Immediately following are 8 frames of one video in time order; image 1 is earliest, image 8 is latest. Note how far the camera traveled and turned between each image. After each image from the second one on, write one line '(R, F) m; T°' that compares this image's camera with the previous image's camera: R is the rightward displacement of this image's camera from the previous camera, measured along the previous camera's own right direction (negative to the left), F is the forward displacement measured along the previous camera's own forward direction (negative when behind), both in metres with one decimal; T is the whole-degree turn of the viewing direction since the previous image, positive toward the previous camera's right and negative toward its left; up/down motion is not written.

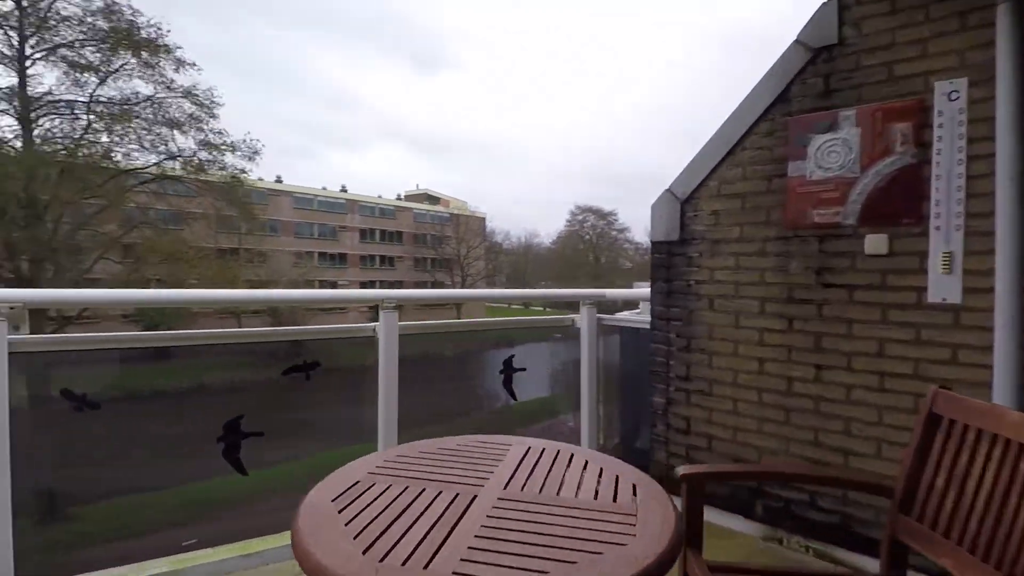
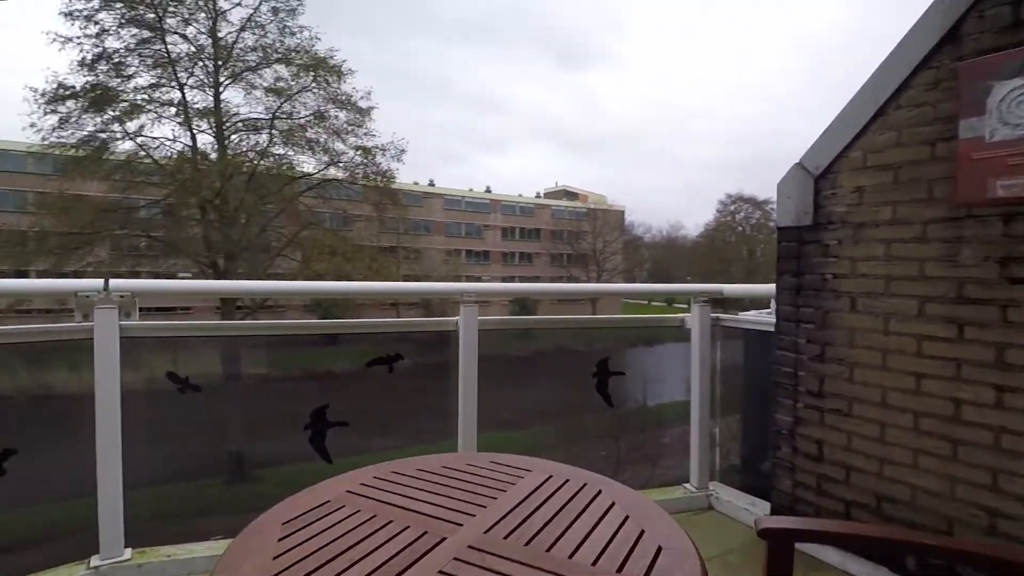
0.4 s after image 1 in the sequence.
(+0.2, +0.2) m; -15°
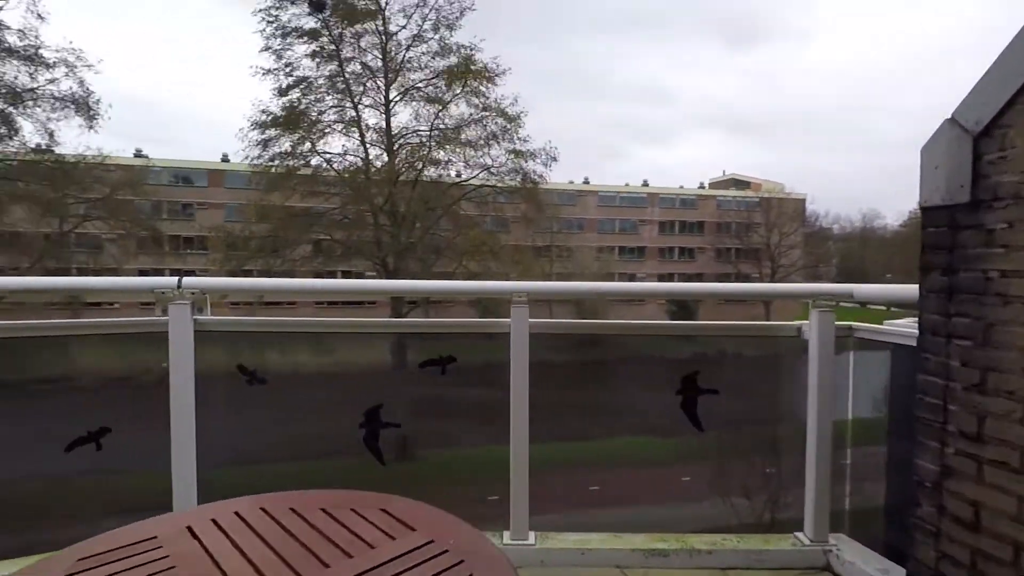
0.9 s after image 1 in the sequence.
(+0.4, +0.3) m; -17°
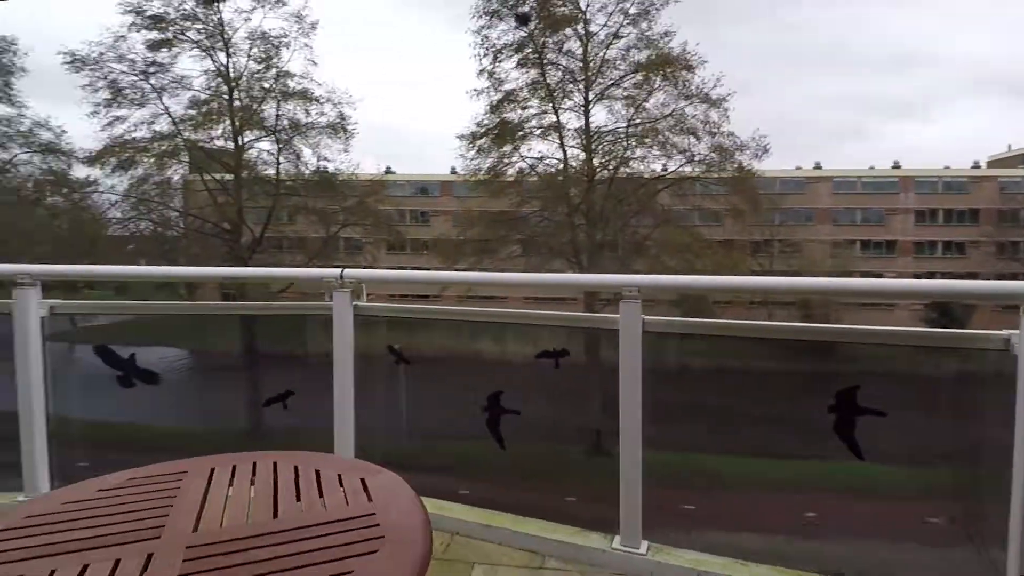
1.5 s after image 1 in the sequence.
(+0.4, +0.1) m; -22°
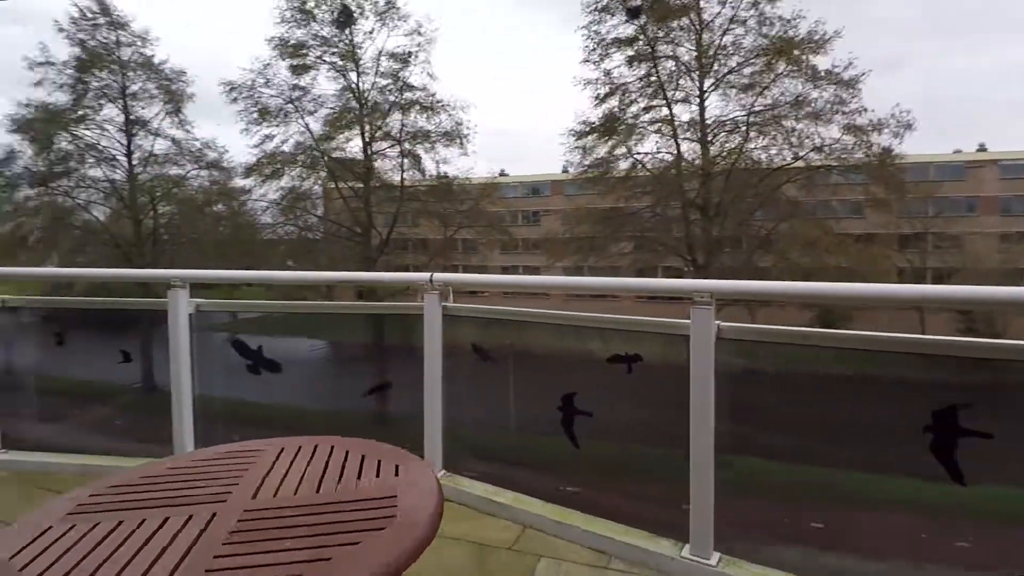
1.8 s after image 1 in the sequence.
(+0.2, -0.1) m; -12°
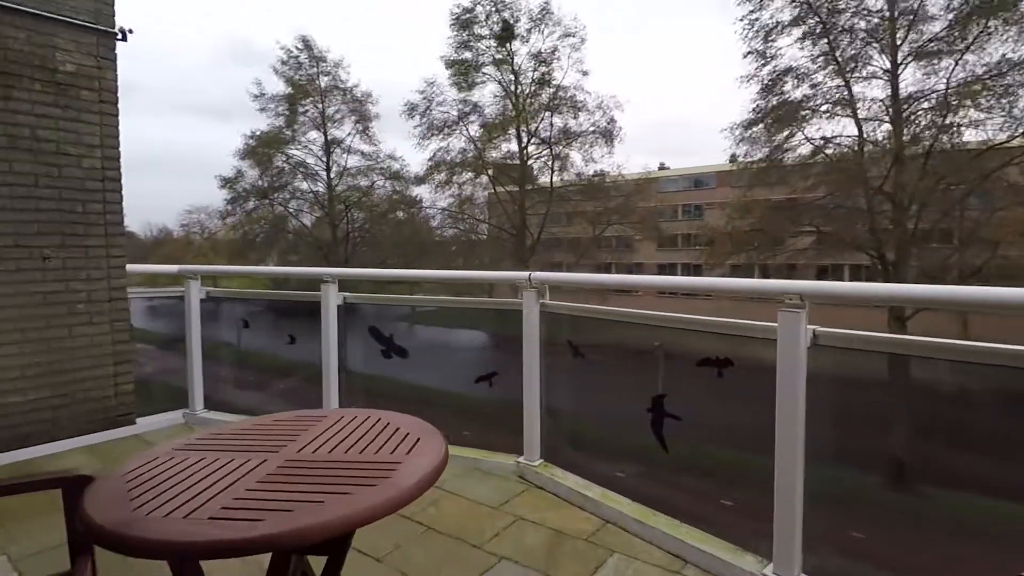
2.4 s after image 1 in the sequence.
(+0.3, 0.0) m; -16°
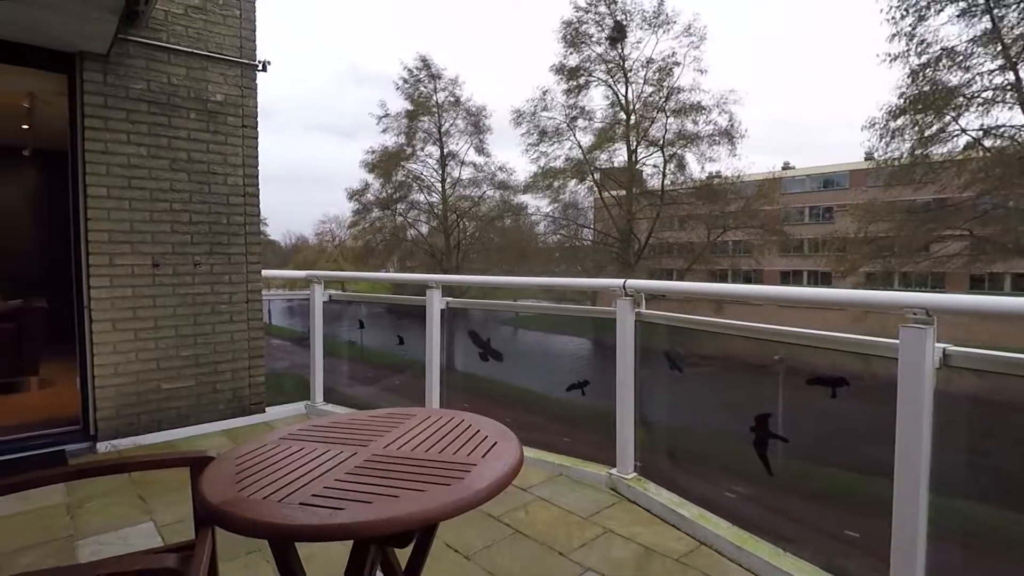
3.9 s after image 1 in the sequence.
(+0.1, 0.0) m; -11°
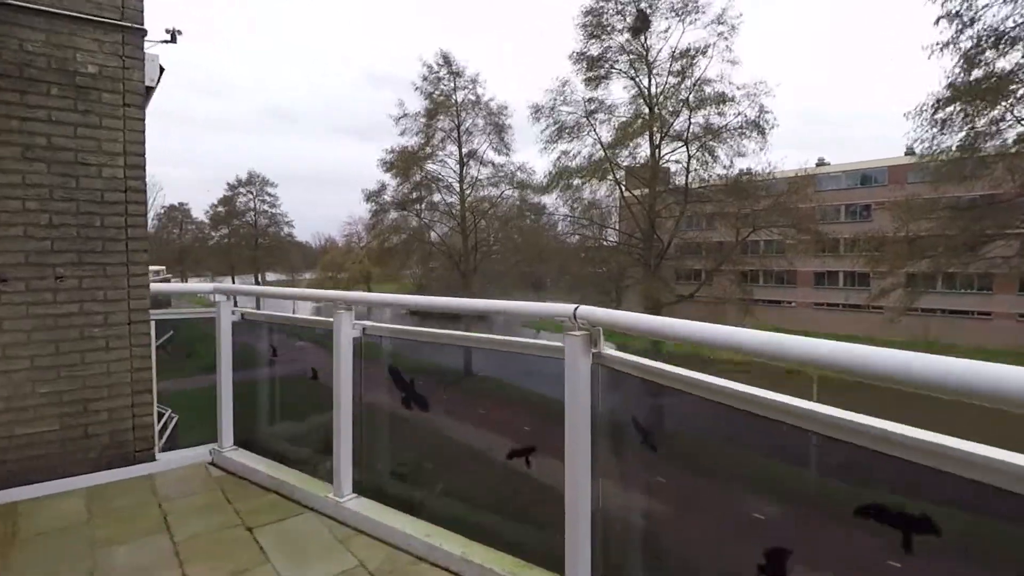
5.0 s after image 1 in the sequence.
(+0.4, +0.8) m; -3°
